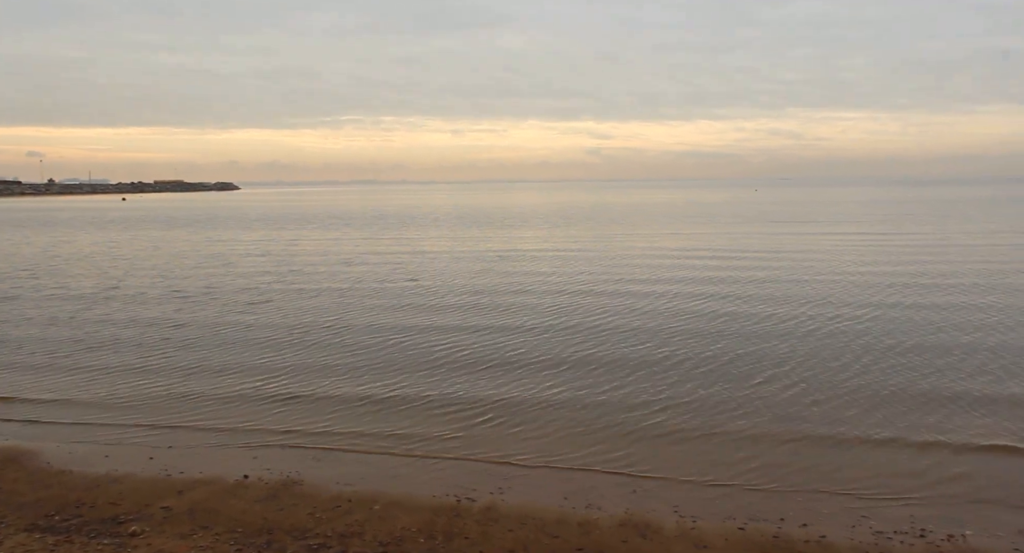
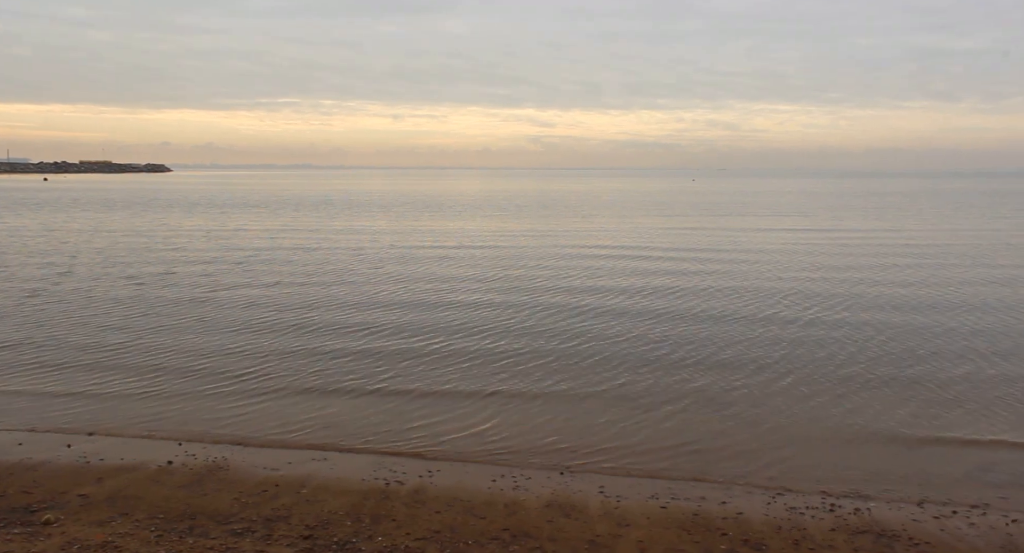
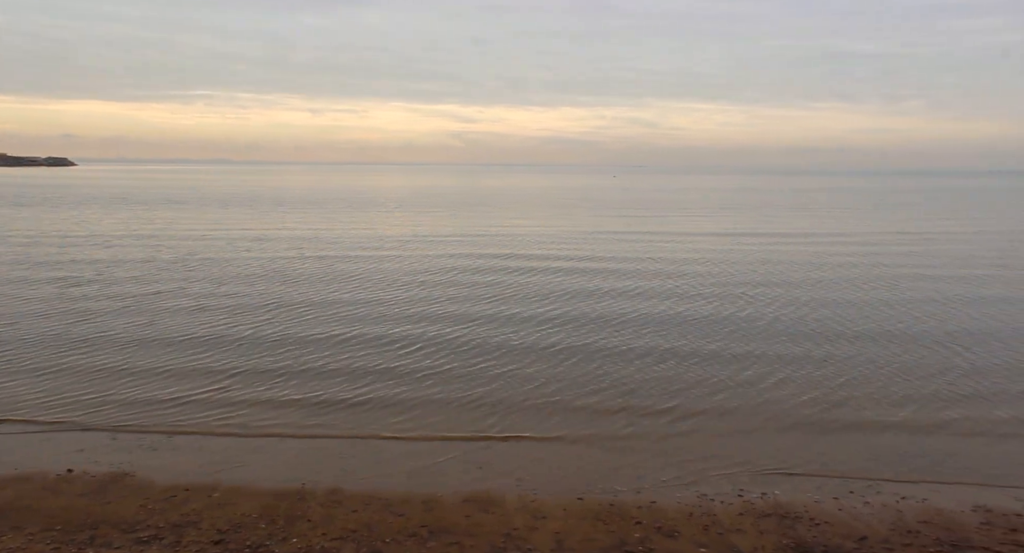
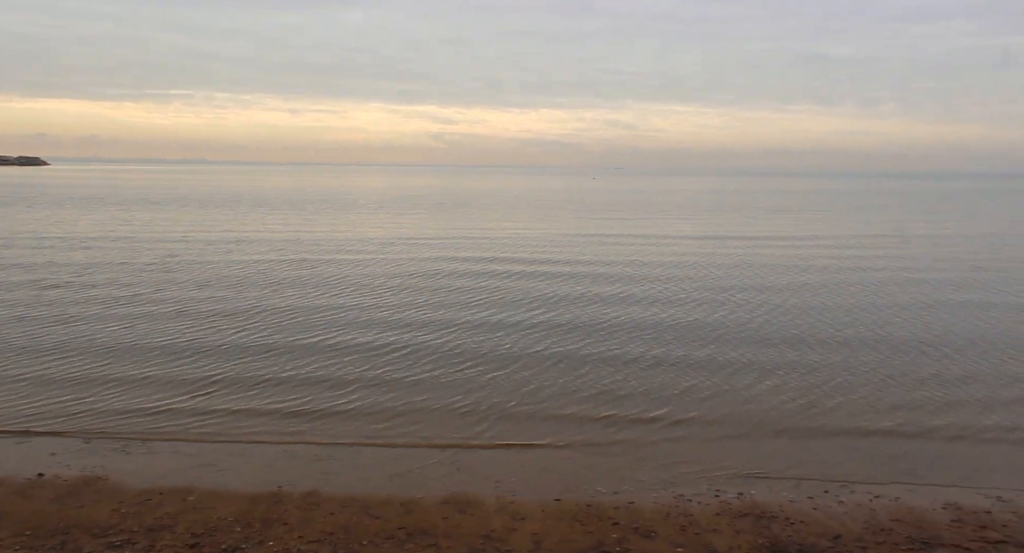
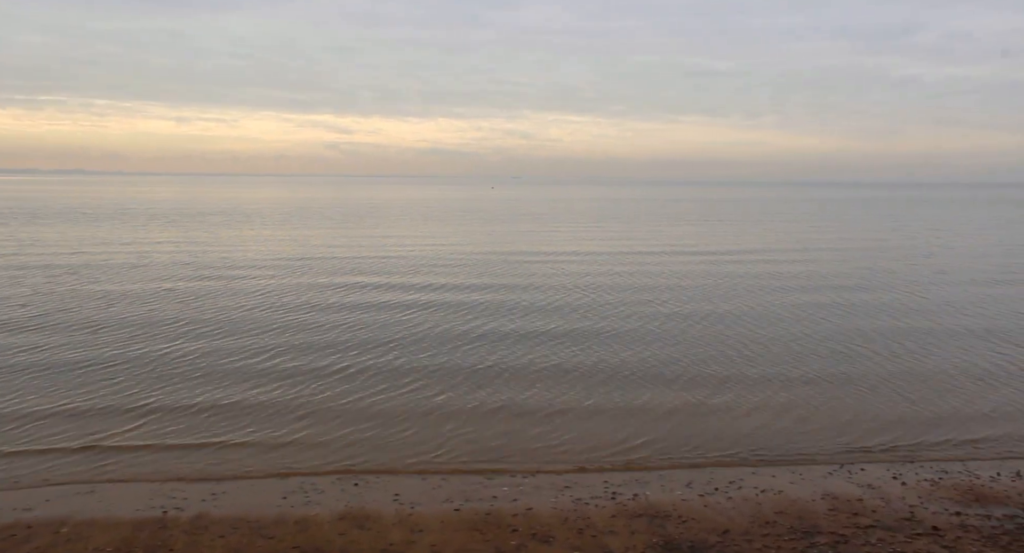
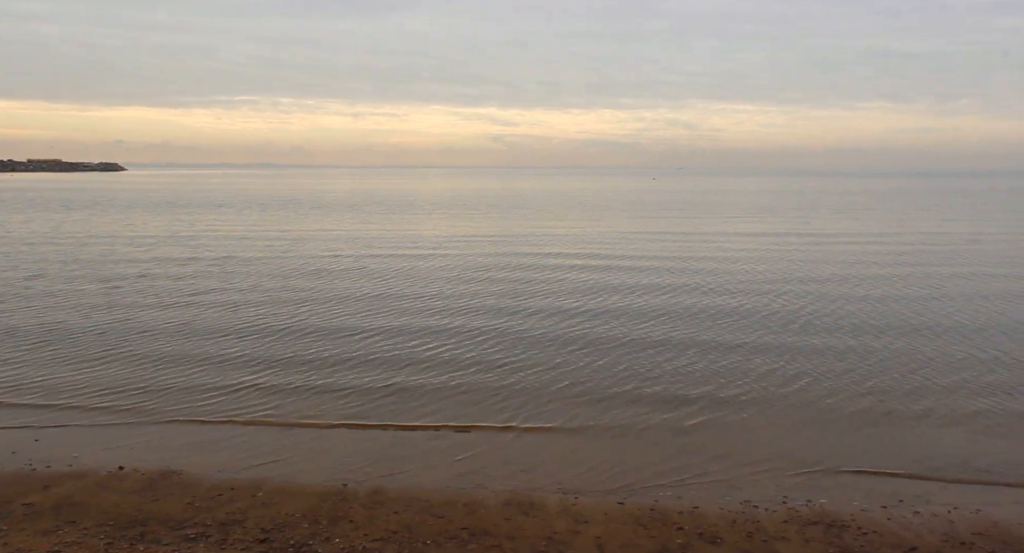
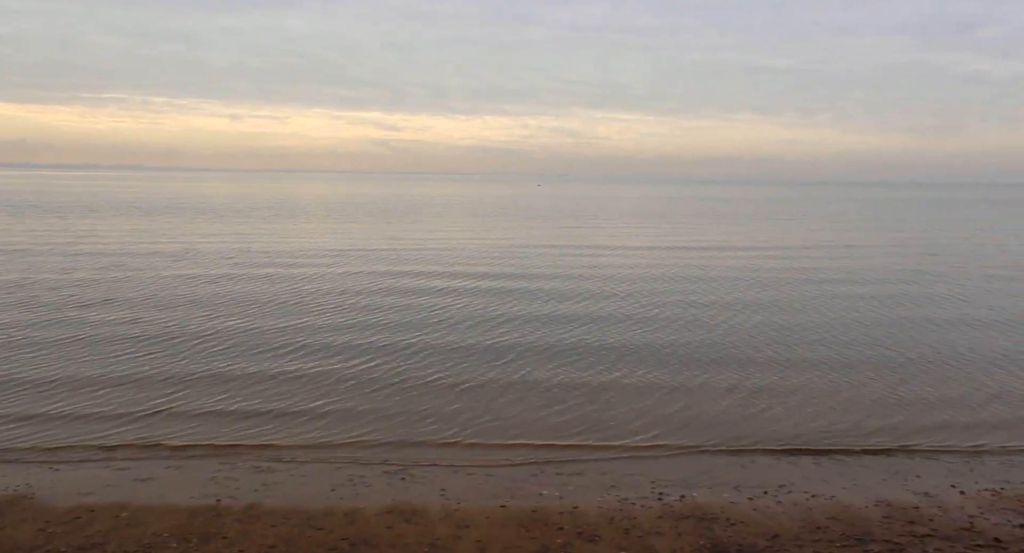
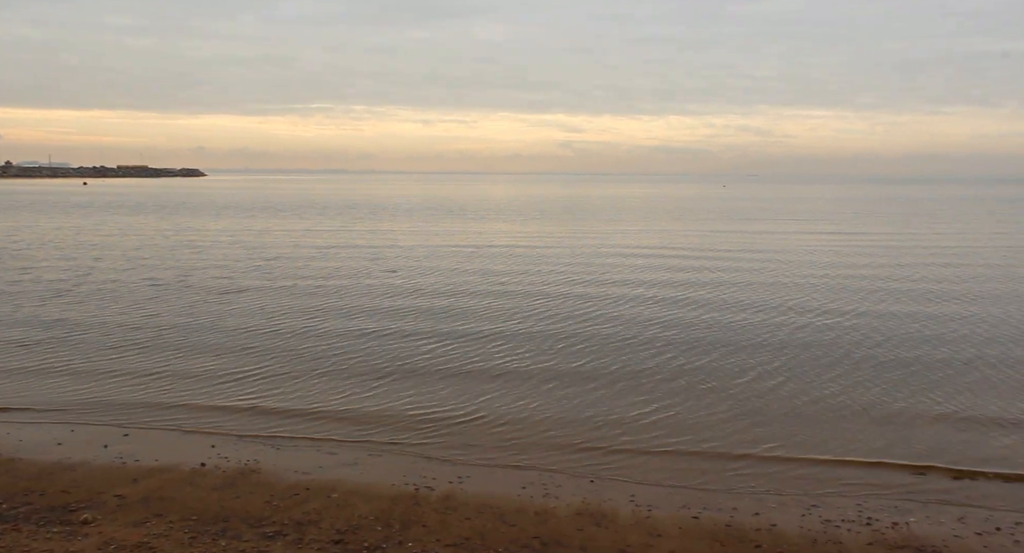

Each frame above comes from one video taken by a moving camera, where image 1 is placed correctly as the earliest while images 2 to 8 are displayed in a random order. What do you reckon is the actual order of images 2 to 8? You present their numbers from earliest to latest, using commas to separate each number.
8, 2, 6, 3, 4, 7, 5
